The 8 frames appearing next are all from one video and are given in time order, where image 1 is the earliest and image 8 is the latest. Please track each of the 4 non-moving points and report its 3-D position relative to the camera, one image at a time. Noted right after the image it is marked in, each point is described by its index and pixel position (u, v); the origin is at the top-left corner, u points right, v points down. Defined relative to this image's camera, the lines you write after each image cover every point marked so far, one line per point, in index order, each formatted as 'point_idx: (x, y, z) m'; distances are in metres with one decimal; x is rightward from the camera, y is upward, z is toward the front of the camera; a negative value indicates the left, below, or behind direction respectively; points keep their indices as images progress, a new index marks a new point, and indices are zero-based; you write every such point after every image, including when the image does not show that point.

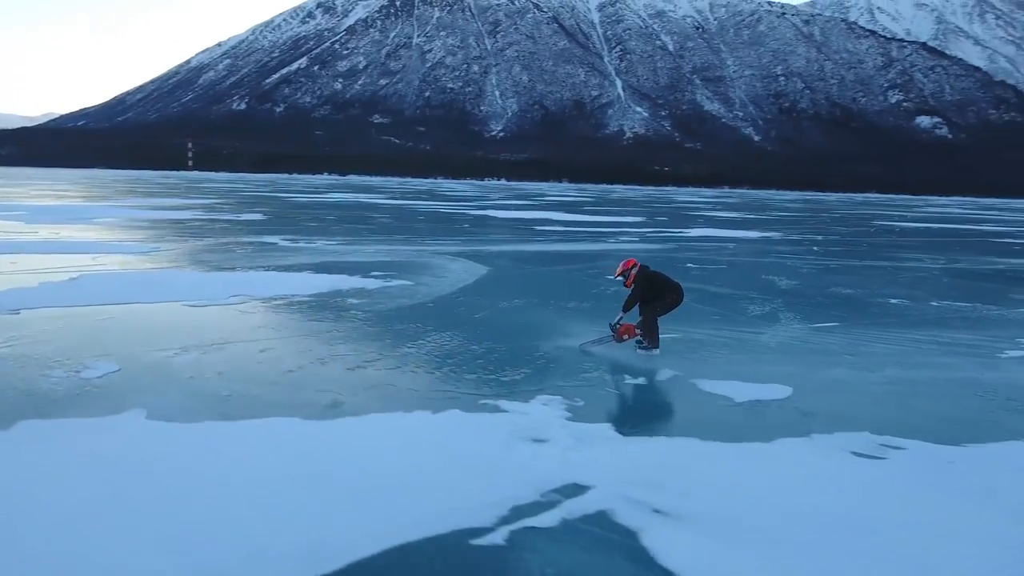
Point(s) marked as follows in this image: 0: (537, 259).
0: (+0.6, +0.8, +17.6) m
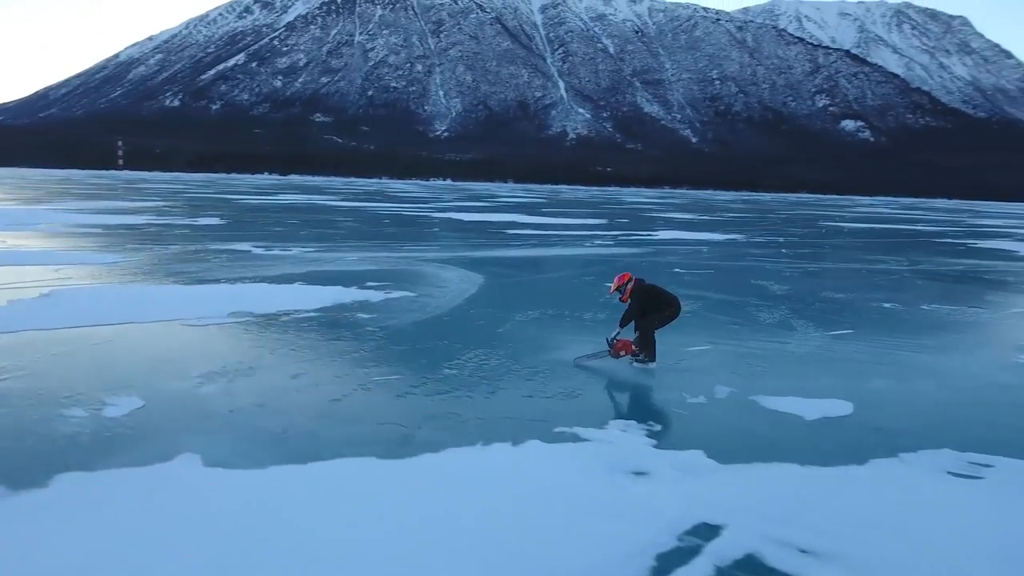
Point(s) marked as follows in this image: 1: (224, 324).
0: (+0.4, +0.6, +17.2) m
1: (-4.1, -0.5, +9.0) m
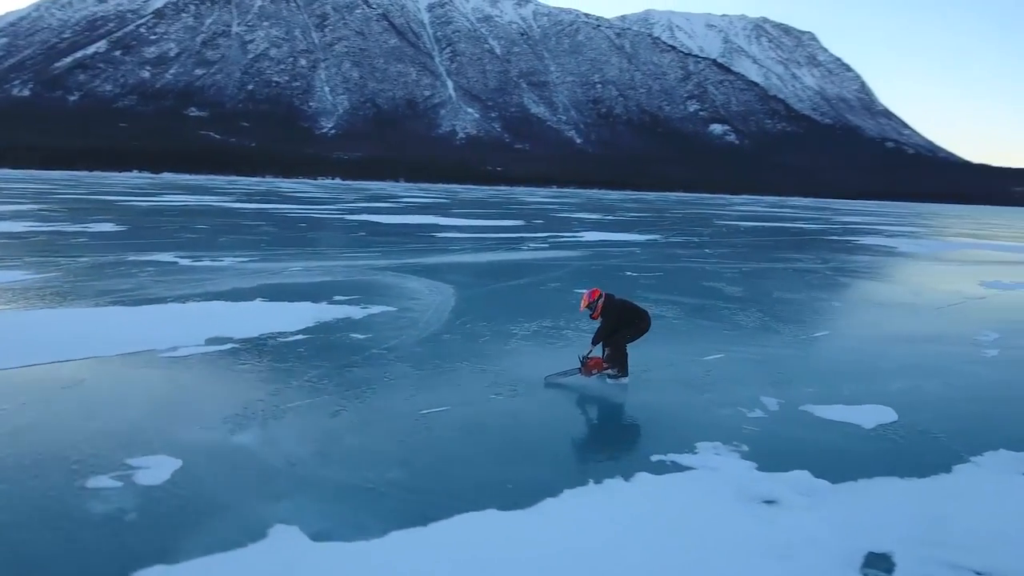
0: (-0.8, +0.4, +16.7) m
1: (-3.8, -0.8, +7.9) m
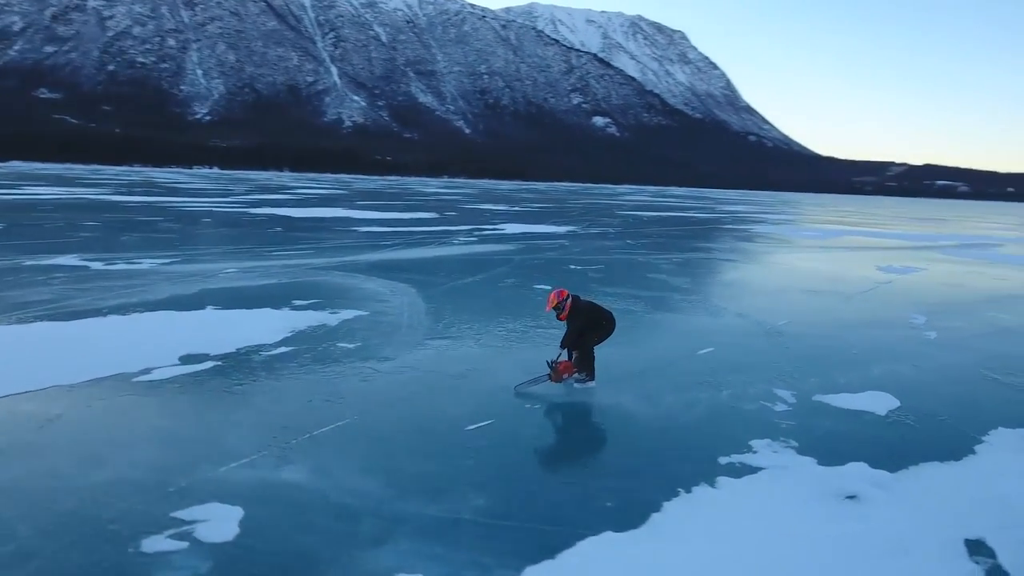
0: (-2.1, +0.5, +16.1) m
1: (-3.5, -0.9, +6.9) m
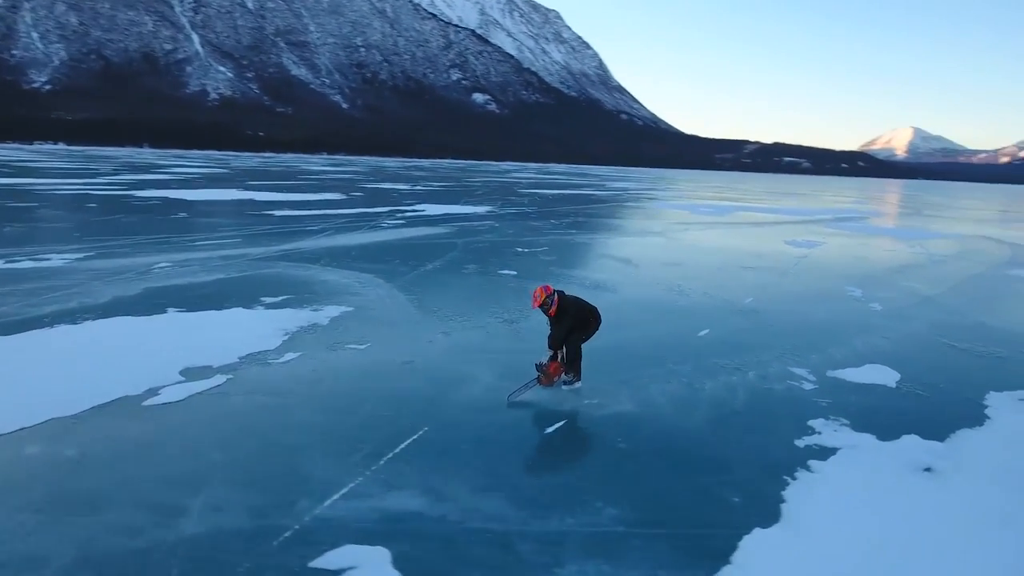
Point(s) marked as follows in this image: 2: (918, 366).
0: (-3.2, +0.8, +15.3) m
1: (-3.0, -1.0, +6.1) m
2: (+5.4, -1.1, +8.5) m
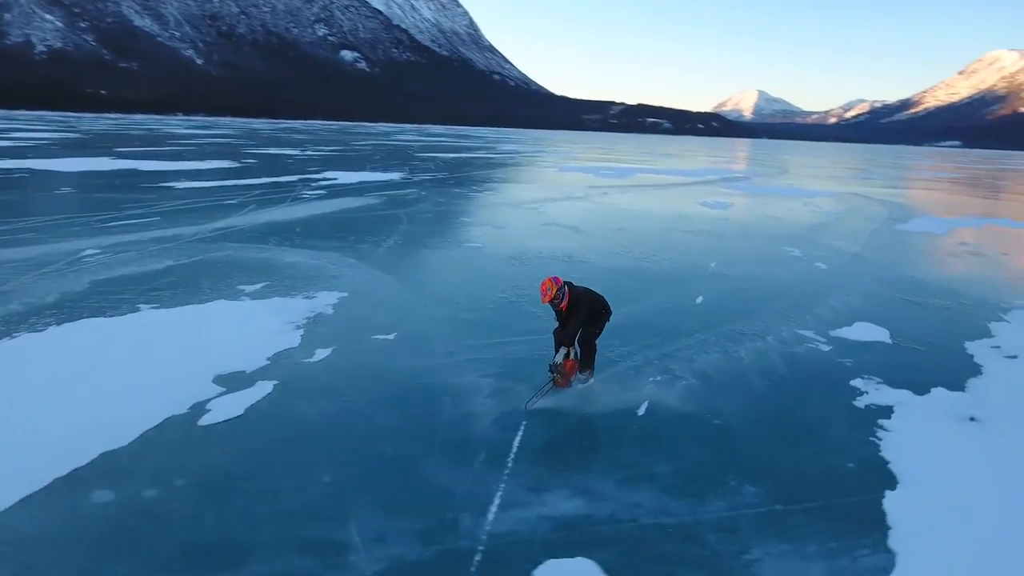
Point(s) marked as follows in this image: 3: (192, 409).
0: (-4.2, +1.3, +14.4) m
1: (-2.2, -1.0, +5.5) m
2: (+5.6, -0.5, +9.4) m
3: (-2.7, -1.0, +5.2) m
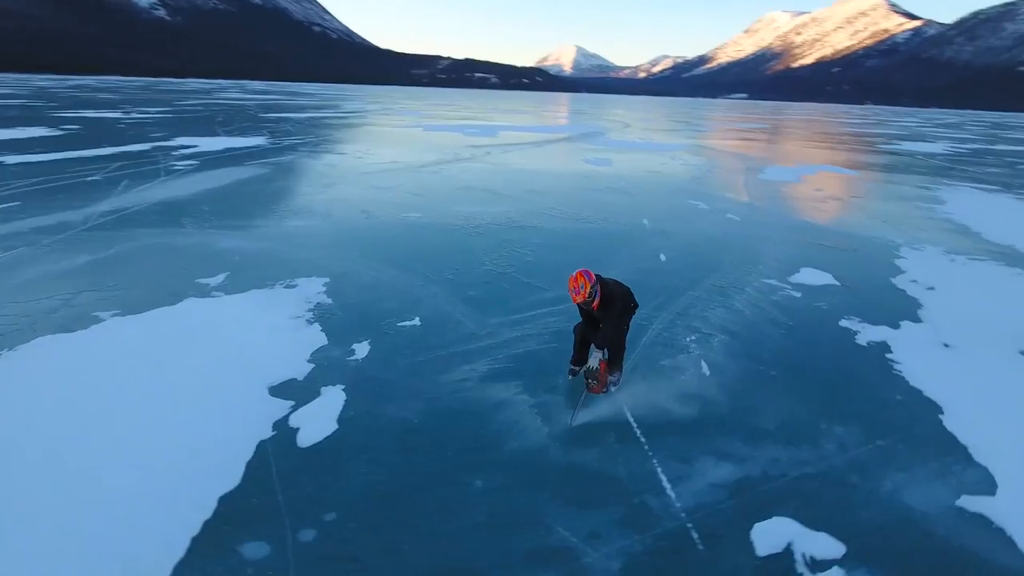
0: (-5.6, +1.6, +13.0) m
1: (-1.4, -0.9, +5.0) m
2: (+5.2, +0.4, +10.6) m
3: (-1.8, -1.0, +4.6) m
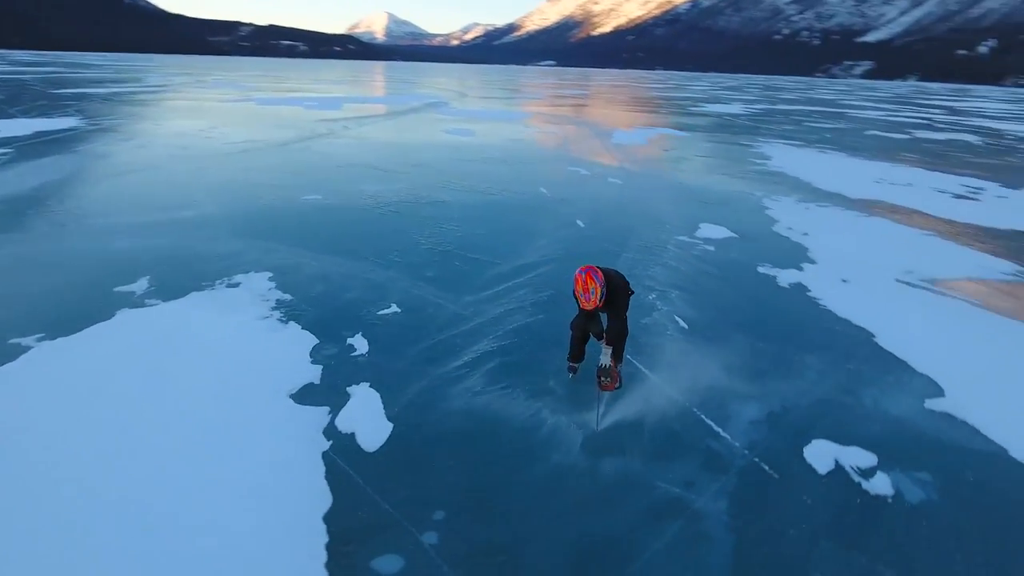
0: (-7.4, +1.5, +11.3) m
1: (-1.0, -0.9, +4.8) m
2: (+3.8, +1.3, +11.8) m
3: (-1.4, -1.0, +4.4) m
